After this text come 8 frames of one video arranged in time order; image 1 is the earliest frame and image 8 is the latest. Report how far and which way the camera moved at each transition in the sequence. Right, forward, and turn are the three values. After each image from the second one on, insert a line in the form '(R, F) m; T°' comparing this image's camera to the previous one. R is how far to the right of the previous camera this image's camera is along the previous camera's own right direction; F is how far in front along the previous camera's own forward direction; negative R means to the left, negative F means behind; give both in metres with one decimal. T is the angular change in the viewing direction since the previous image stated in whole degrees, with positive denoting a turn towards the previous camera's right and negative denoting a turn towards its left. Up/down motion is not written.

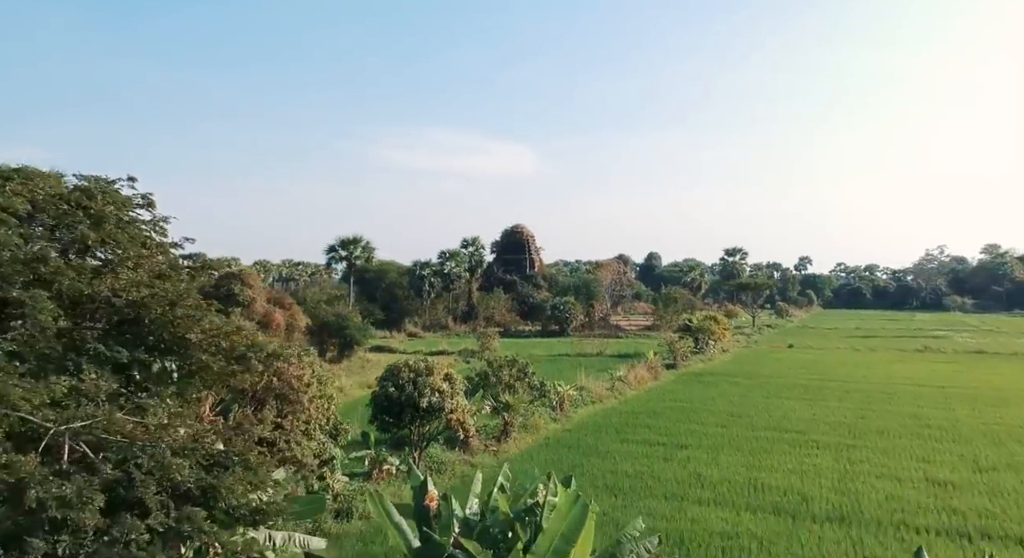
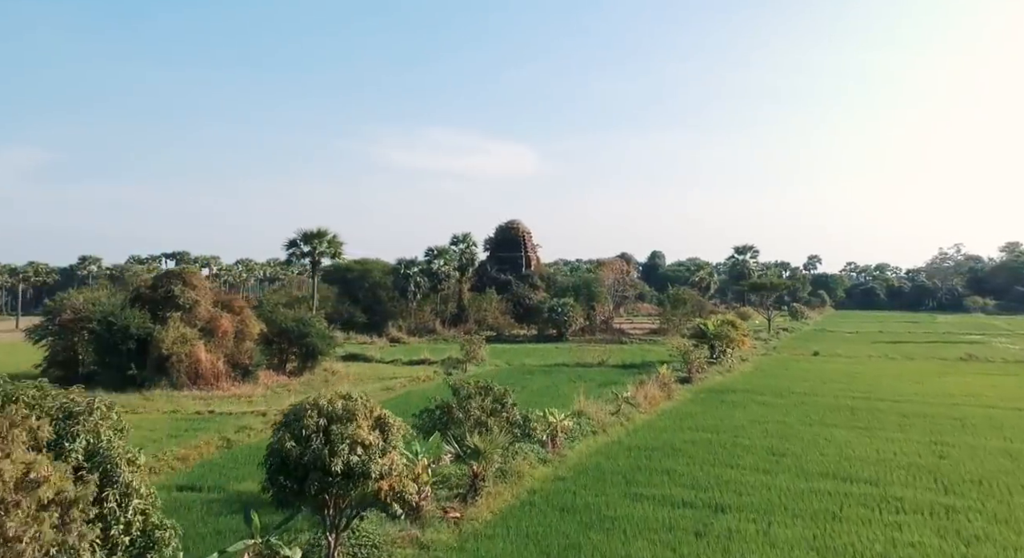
(+0.4, +4.6) m; 0°
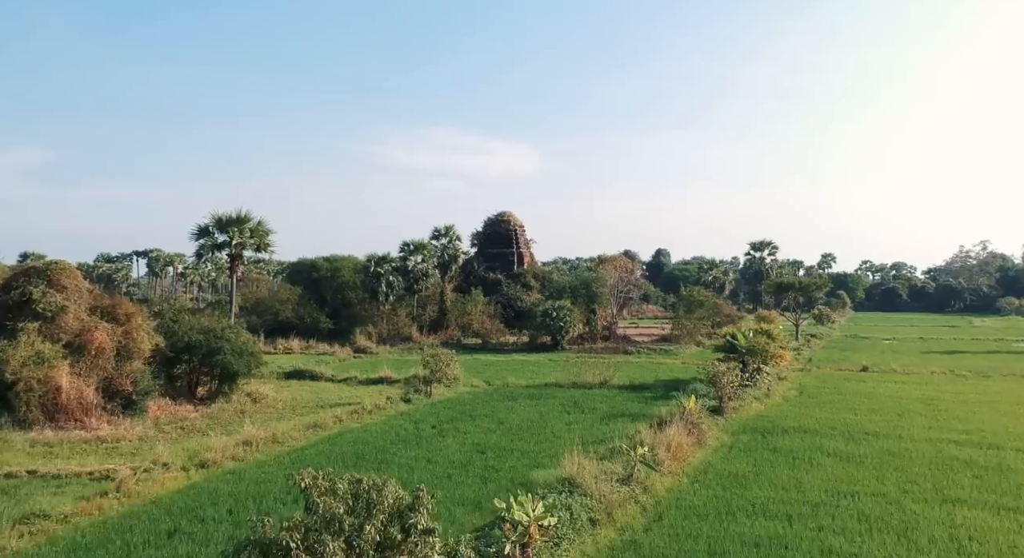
(+0.7, +6.8) m; 0°
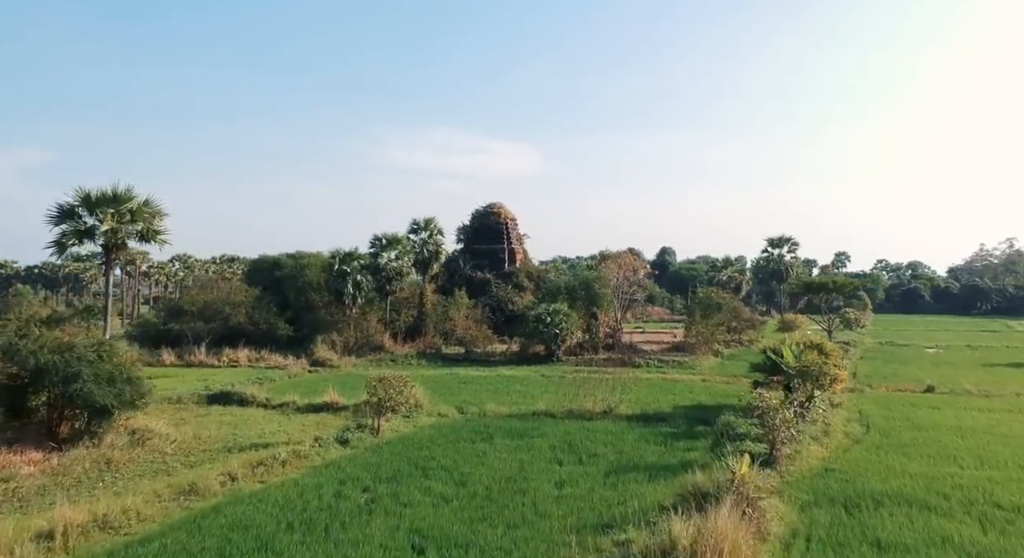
(+0.6, +6.1) m; 0°
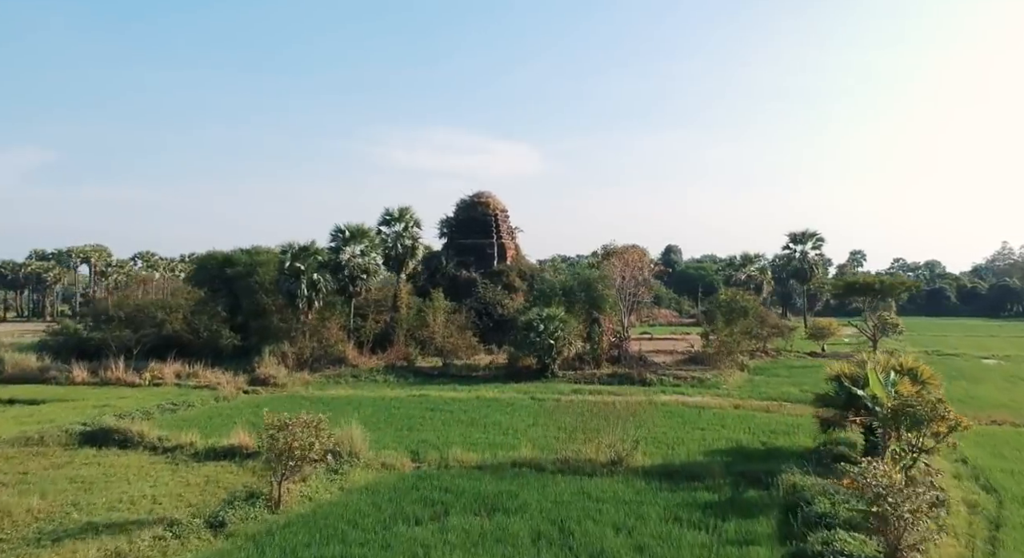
(+0.5, +6.0) m; 0°
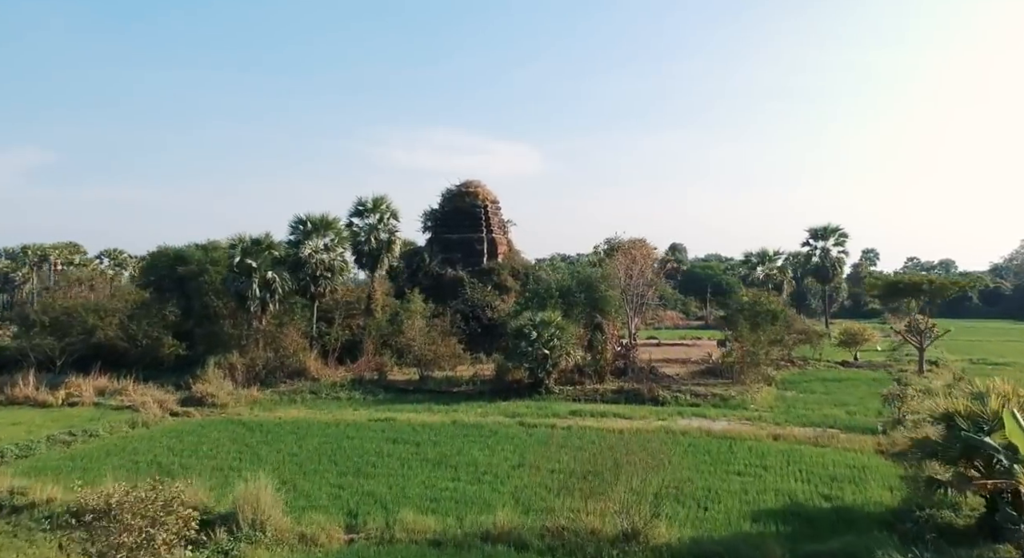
(+0.4, +4.5) m; 0°
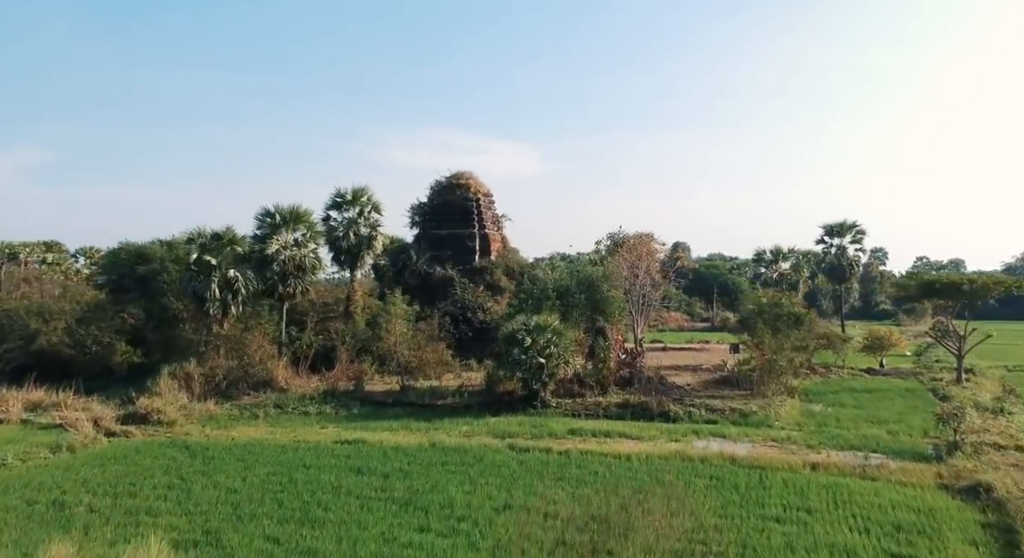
(+0.2, +2.9) m; 0°
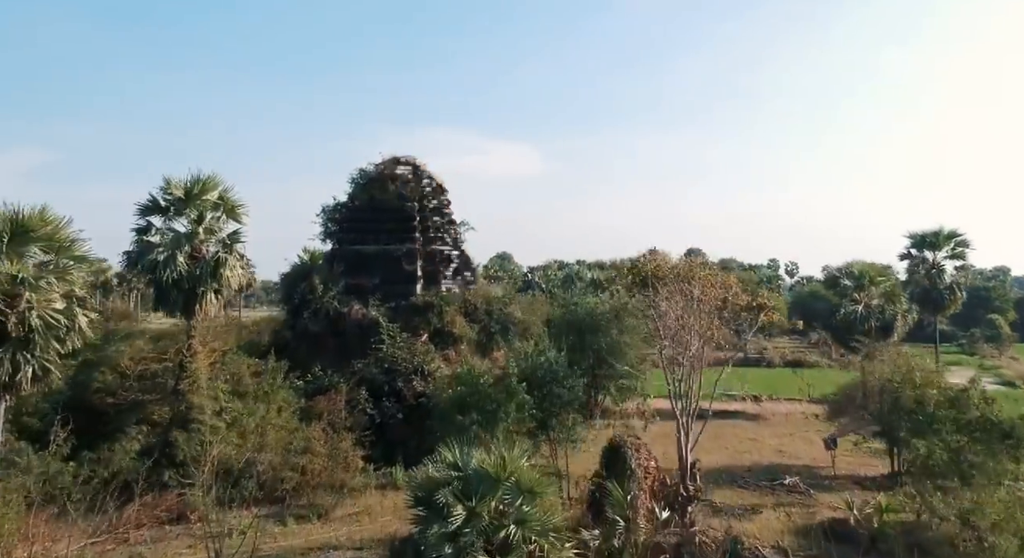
(+1.0, +12.3) m; 0°
